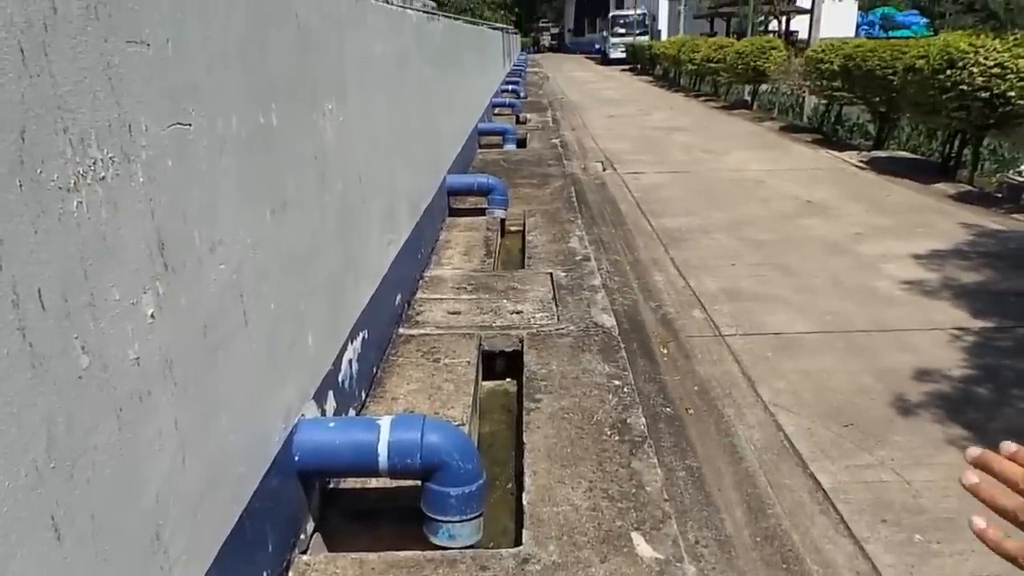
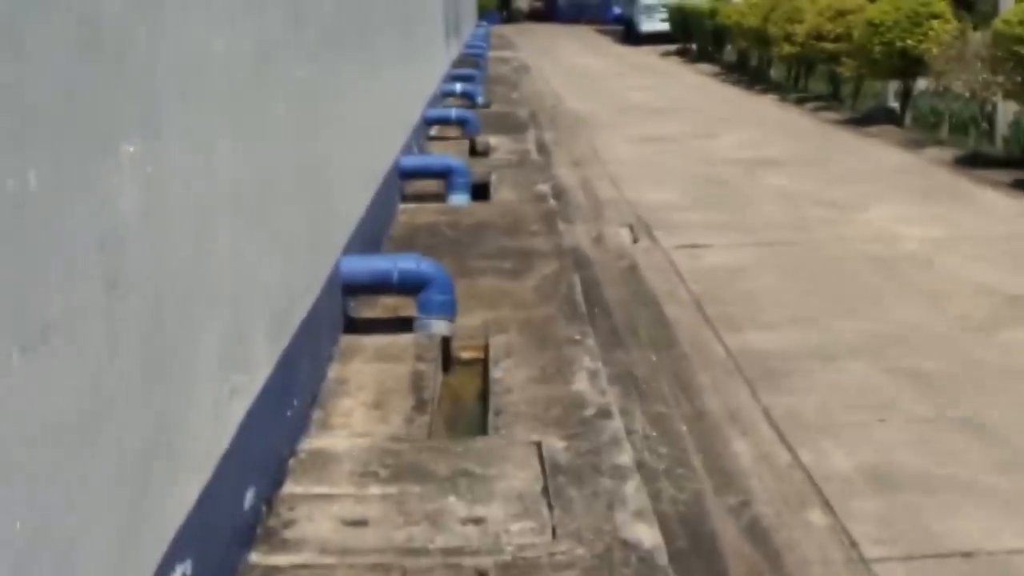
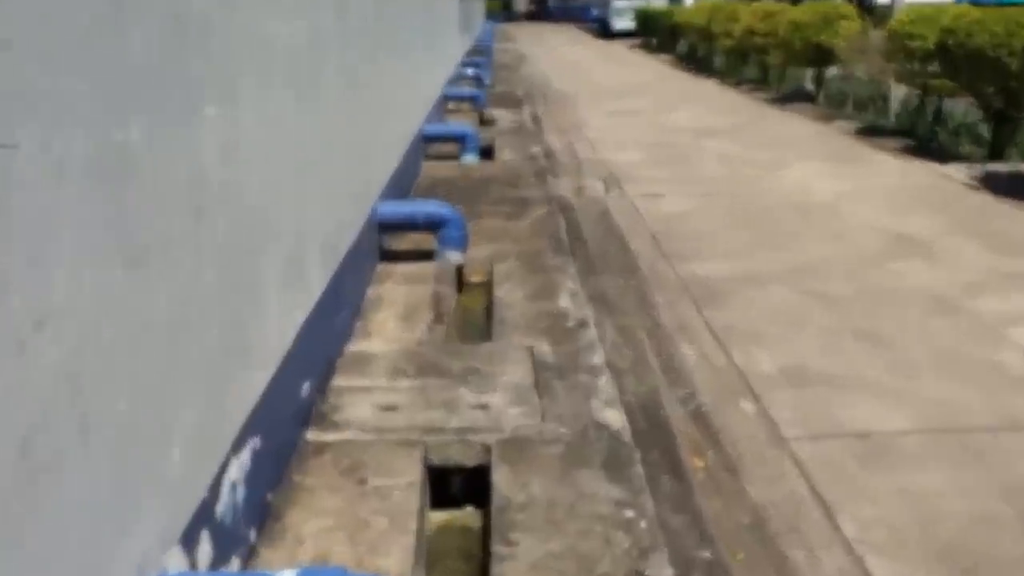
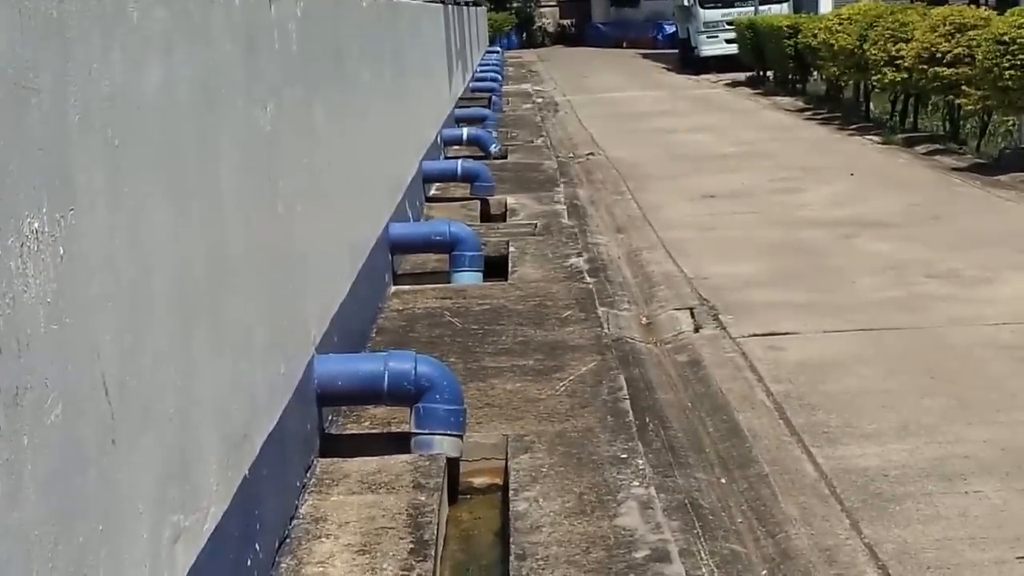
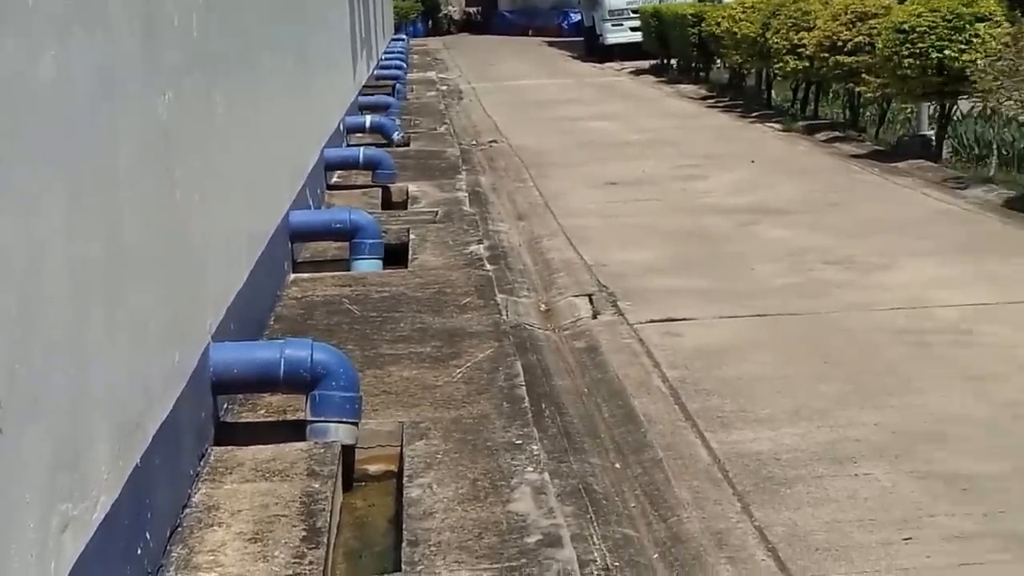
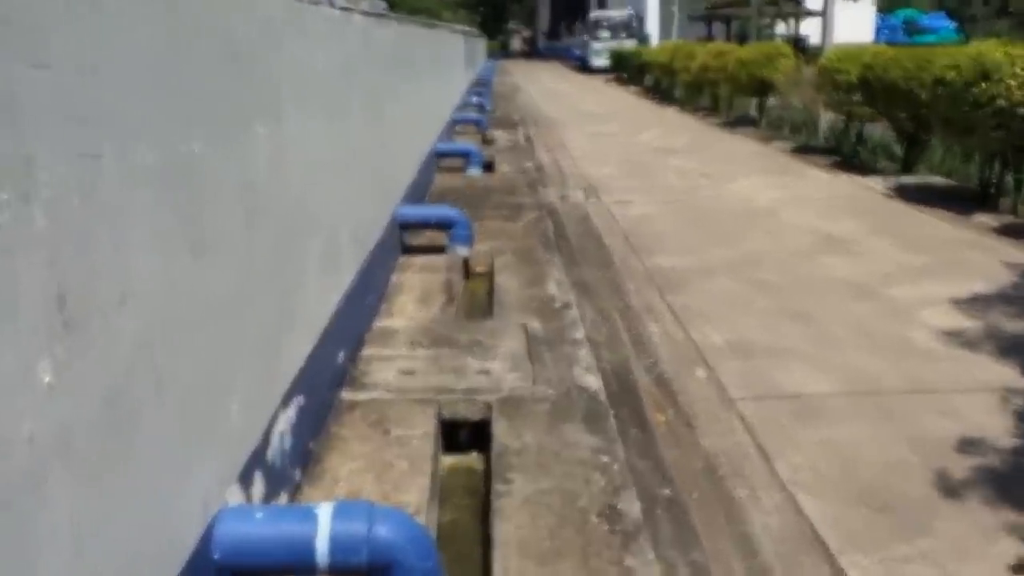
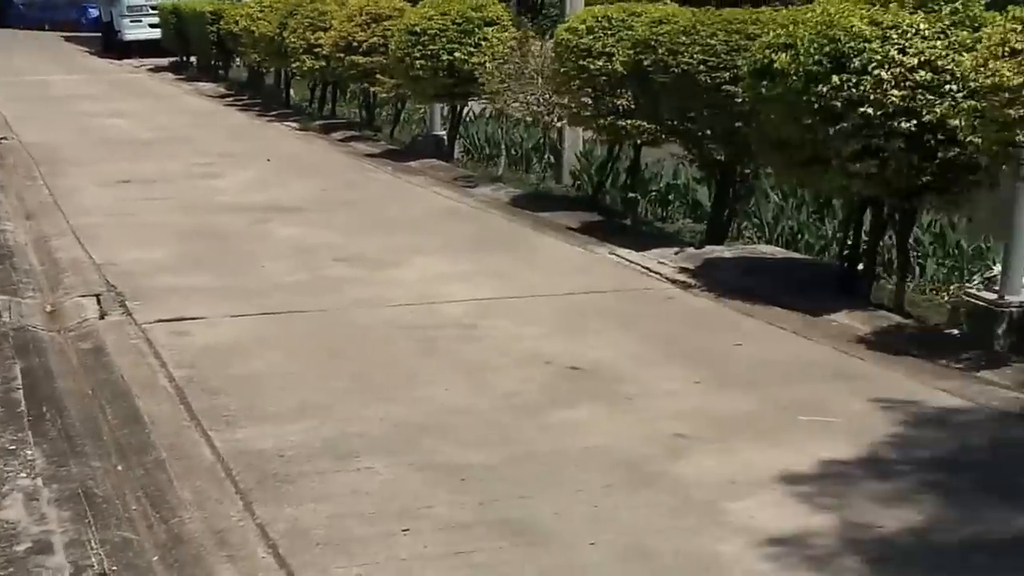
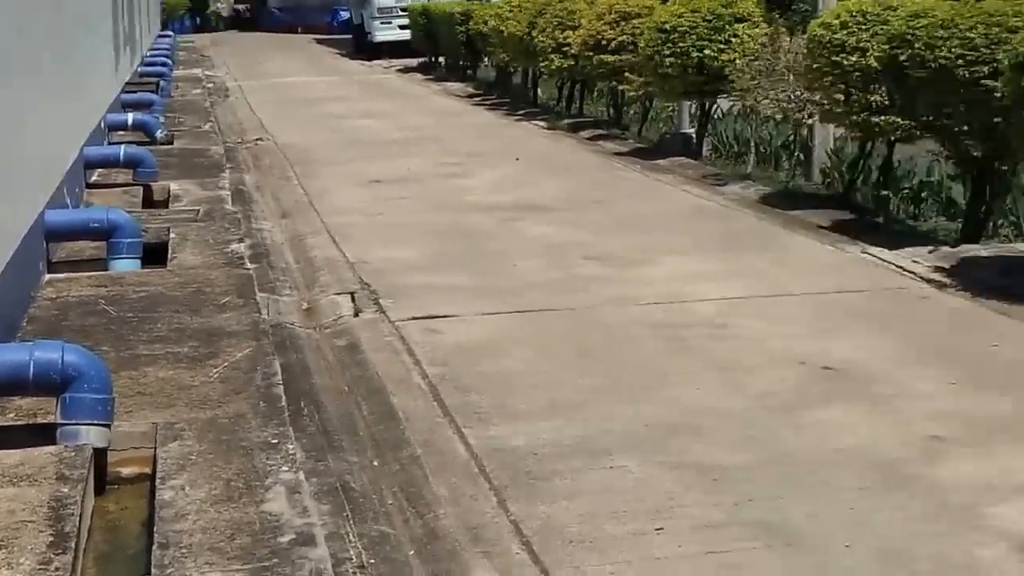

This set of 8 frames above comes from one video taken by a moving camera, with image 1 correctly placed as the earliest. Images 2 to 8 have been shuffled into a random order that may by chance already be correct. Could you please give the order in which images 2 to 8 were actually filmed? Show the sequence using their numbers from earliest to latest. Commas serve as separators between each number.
6, 3, 2, 4, 5, 8, 7
